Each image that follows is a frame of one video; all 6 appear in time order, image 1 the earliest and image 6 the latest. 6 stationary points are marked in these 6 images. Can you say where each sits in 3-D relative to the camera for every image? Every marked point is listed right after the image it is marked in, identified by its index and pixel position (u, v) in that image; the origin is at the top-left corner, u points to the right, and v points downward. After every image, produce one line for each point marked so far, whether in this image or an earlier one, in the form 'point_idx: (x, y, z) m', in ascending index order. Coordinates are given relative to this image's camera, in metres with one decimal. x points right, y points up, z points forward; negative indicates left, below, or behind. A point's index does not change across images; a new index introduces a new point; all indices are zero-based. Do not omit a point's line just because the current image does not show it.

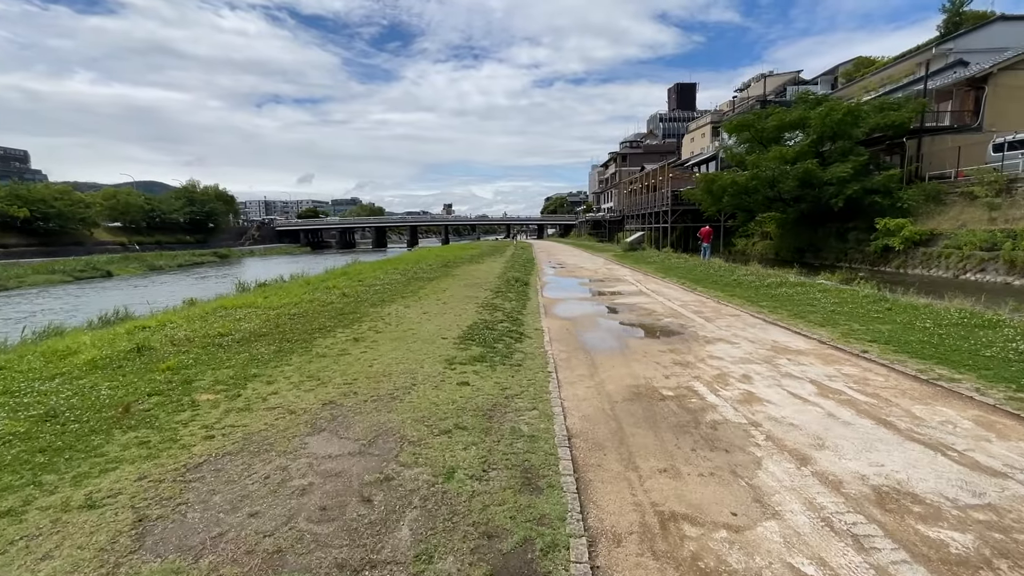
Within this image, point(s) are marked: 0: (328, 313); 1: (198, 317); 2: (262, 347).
0: (-4.3, -0.6, +11.3) m
1: (-7.4, -0.7, +11.3) m
2: (-4.2, -1.0, +8.0) m
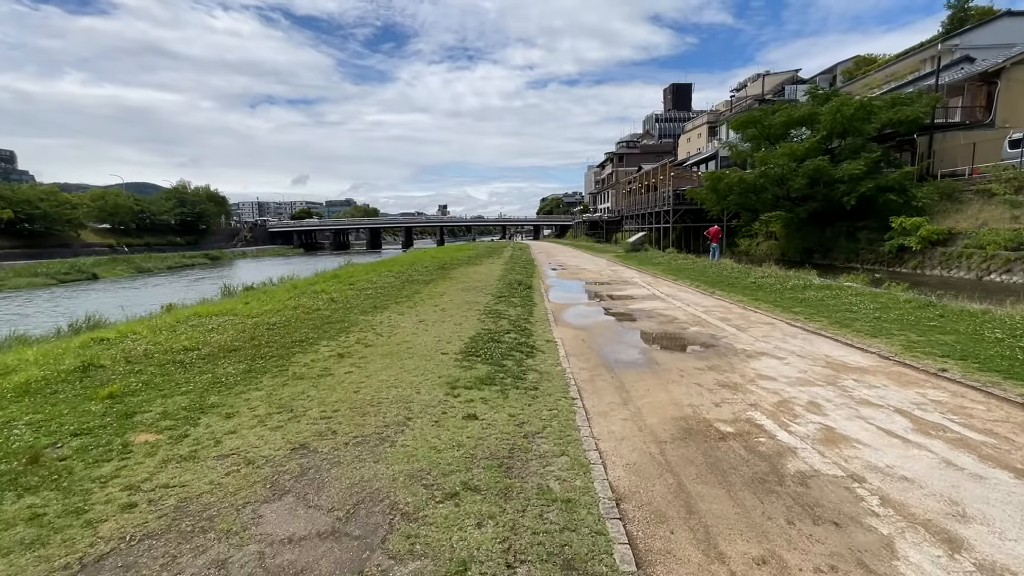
0: (-4.2, -0.7, +10.1) m
1: (-7.3, -0.8, +10.0) m
2: (-4.0, -1.1, +6.8) m
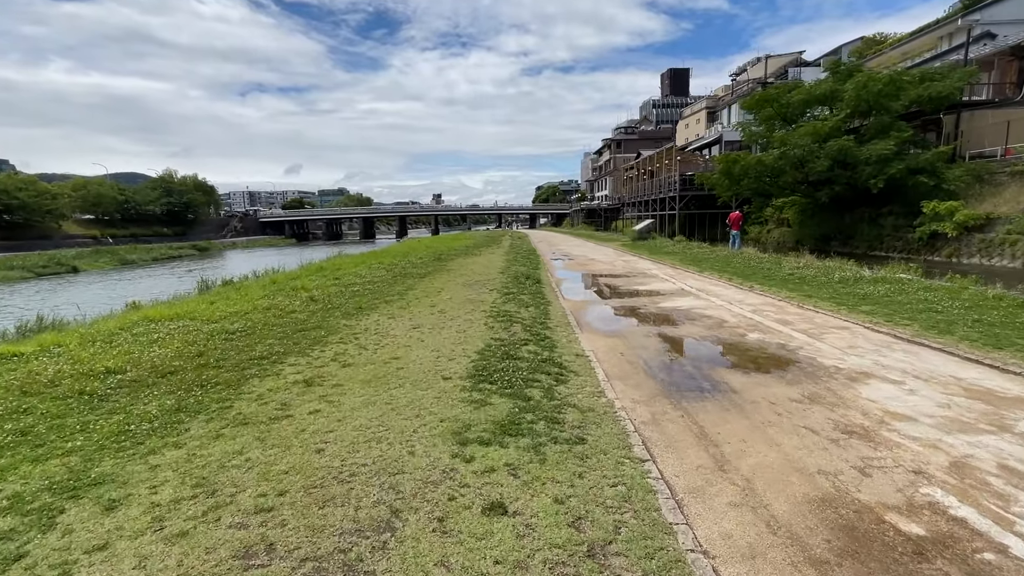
0: (-3.9, -0.7, +8.2) m
1: (-7.0, -0.8, +8.2) m
2: (-3.7, -1.2, +5.0) m
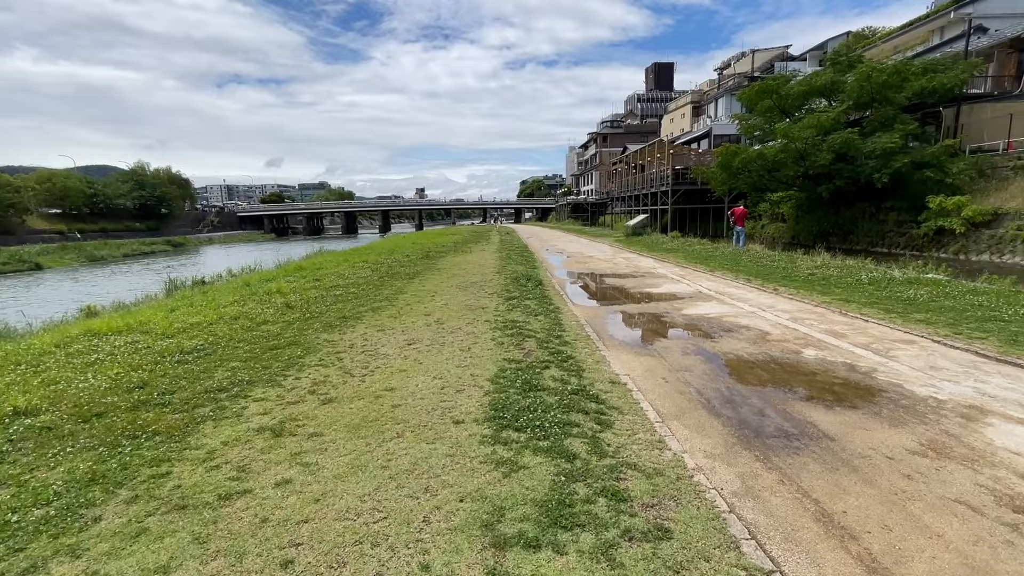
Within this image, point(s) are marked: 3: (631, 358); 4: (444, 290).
0: (-3.7, -0.8, +6.9) m
1: (-6.8, -1.0, +6.8) m
2: (-3.5, -1.3, +3.7) m
3: (+1.6, -0.9, +6.3) m
4: (-1.7, 0.0, +11.7) m
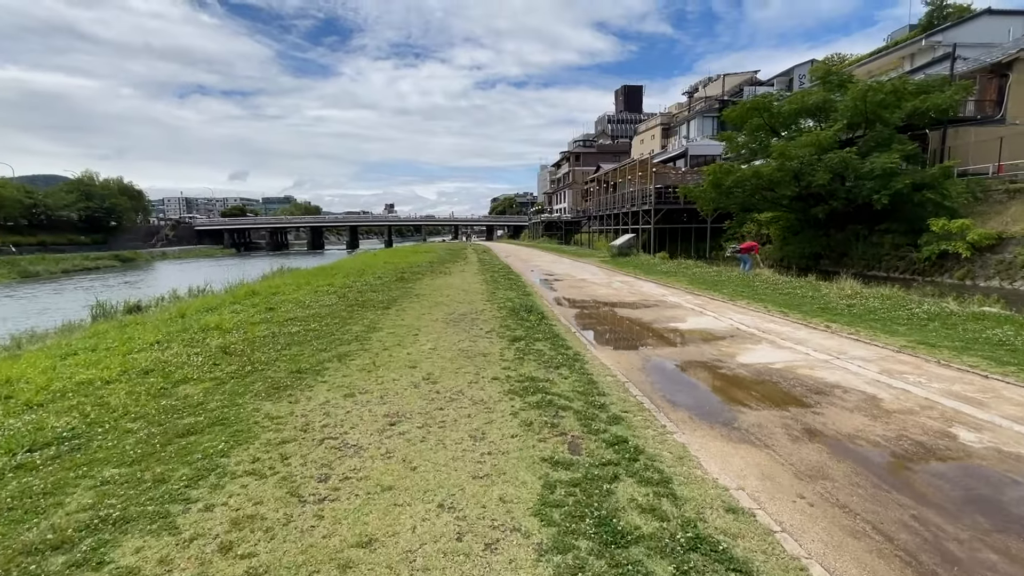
0: (-3.4, -1.4, +4.6) m
1: (-6.5, -1.5, +4.2) m
2: (-3.0, -1.8, +1.4) m
3: (+1.9, -1.4, +4.3) m
4: (-1.7, -0.7, +9.5) m
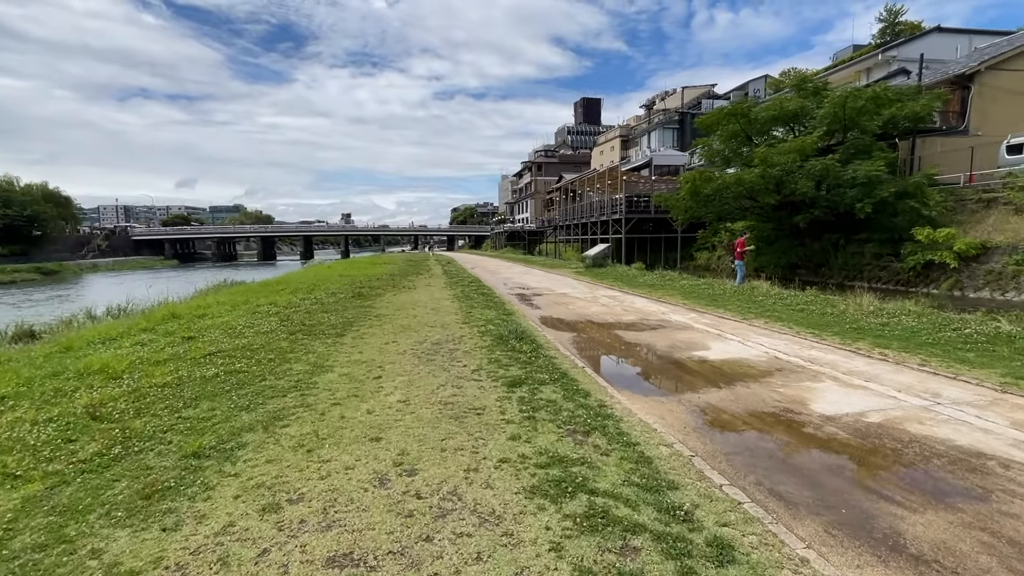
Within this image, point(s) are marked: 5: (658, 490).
0: (-3.2, -1.6, +2.3) m
1: (-6.2, -1.8, +1.7) m
2: (-2.4, -2.0, -0.9) m
3: (+2.2, -1.7, +2.5) m
4: (-1.8, -1.1, +7.3) m
5: (+1.1, -1.5, +3.6) m
